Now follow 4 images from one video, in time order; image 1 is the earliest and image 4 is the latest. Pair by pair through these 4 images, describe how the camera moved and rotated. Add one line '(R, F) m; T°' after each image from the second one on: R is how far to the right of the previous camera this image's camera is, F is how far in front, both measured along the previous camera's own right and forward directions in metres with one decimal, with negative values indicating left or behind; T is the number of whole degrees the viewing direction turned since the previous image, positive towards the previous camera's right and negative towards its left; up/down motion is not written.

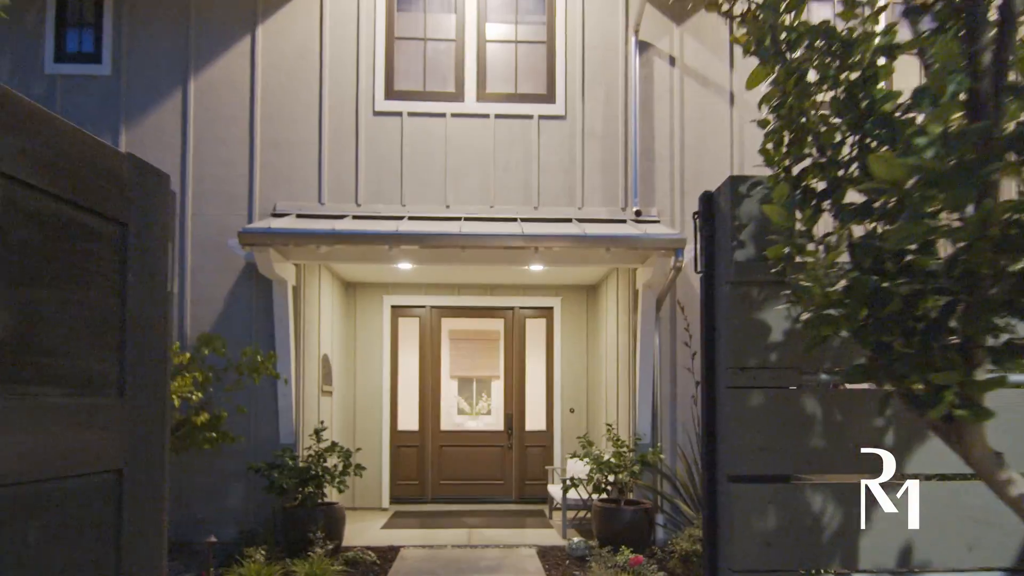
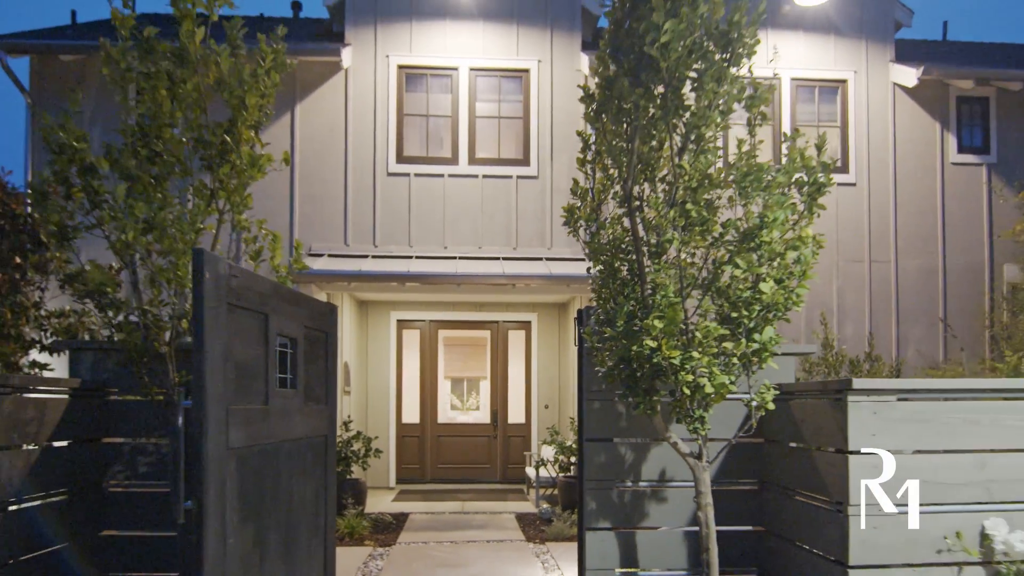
(0.0, -2.3) m; +1°
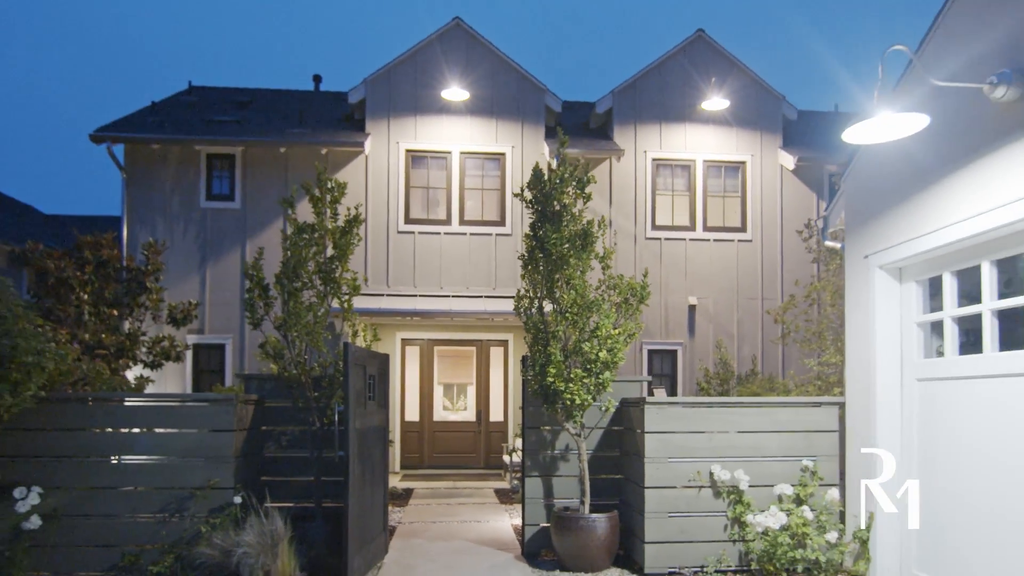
(+0.1, -3.4) m; +1°
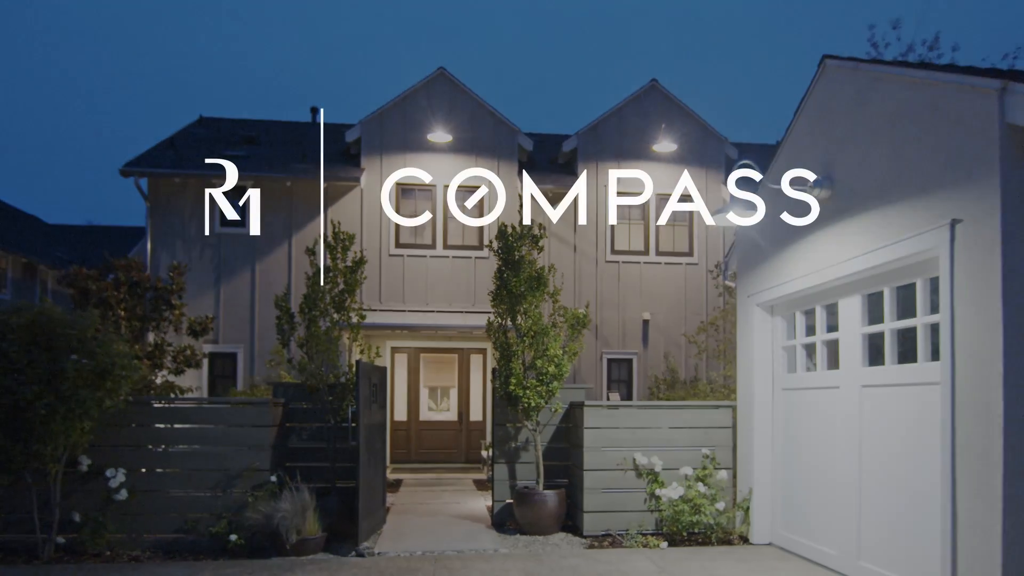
(+0.1, -2.0) m; +1°
